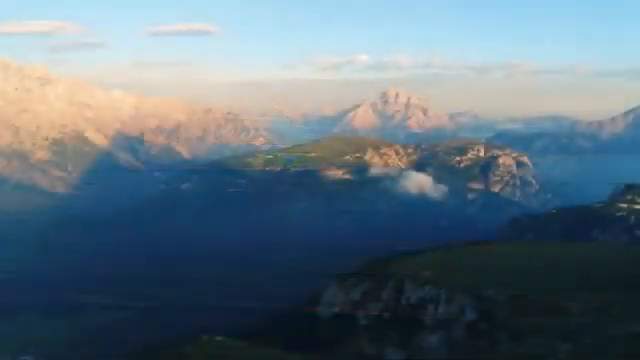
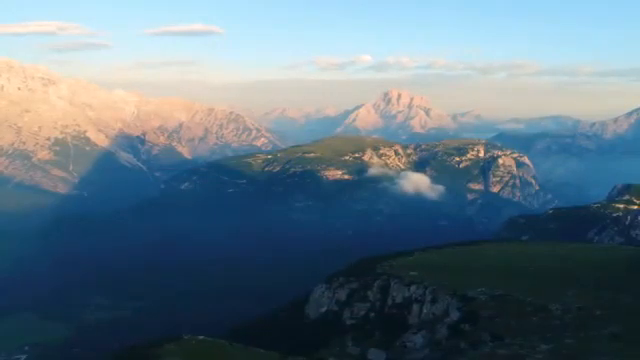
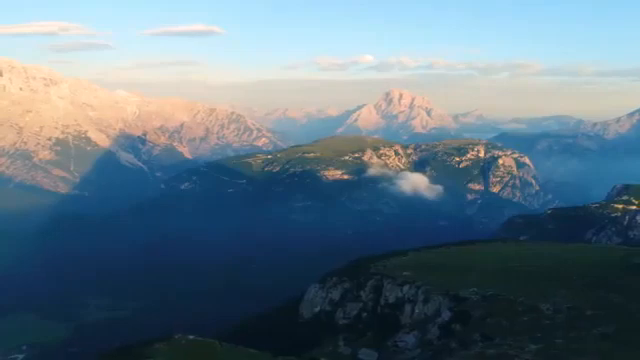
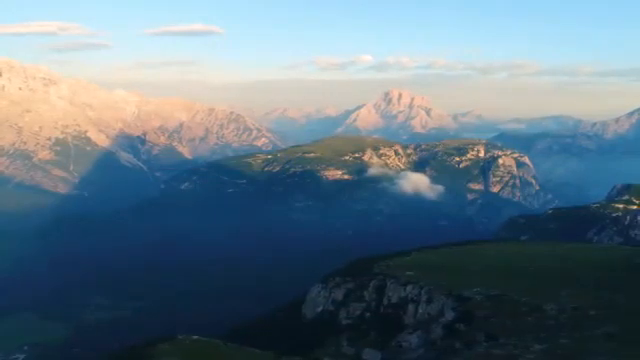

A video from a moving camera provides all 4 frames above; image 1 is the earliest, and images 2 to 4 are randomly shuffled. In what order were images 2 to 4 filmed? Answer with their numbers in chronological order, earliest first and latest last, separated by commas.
2, 4, 3
